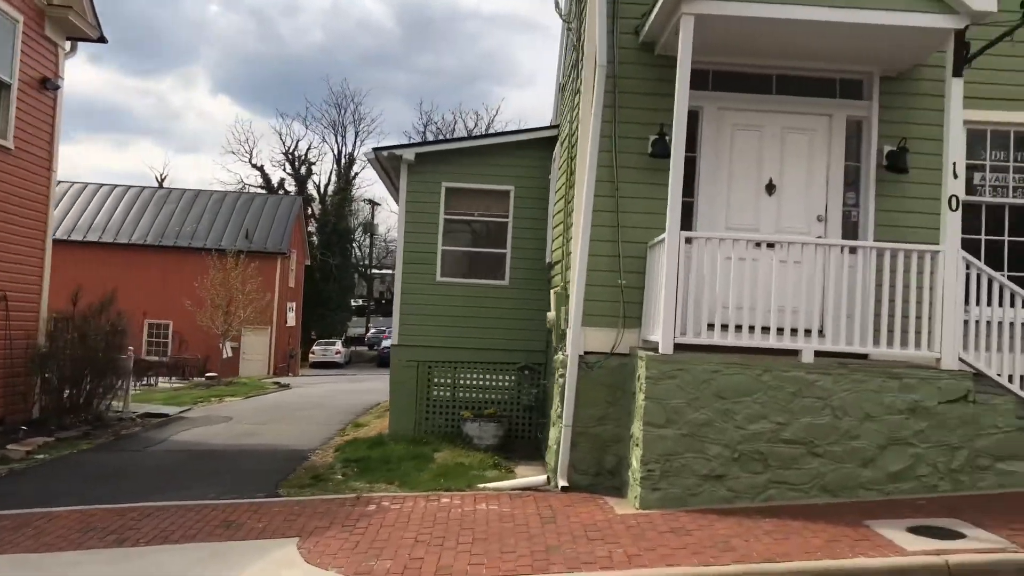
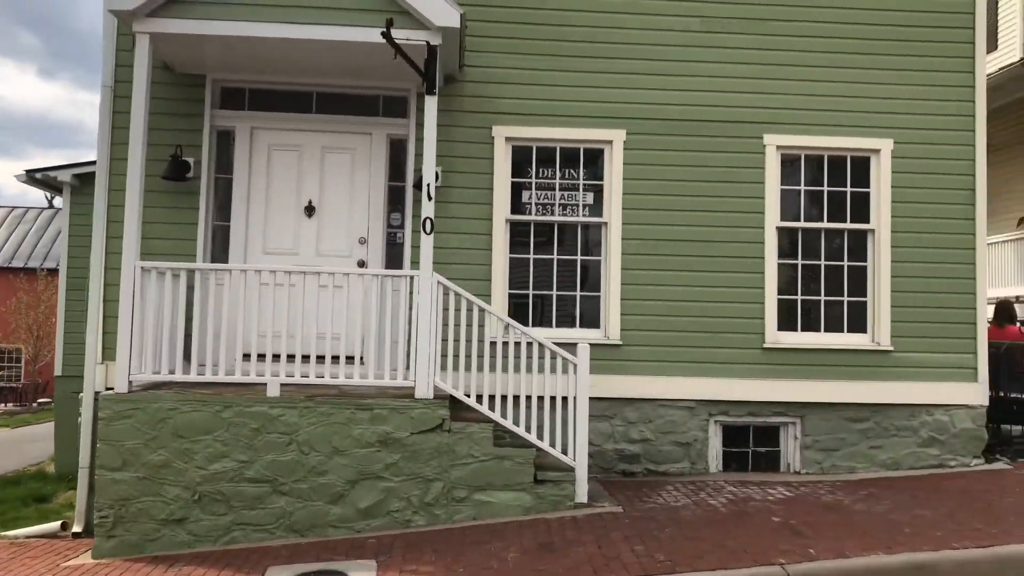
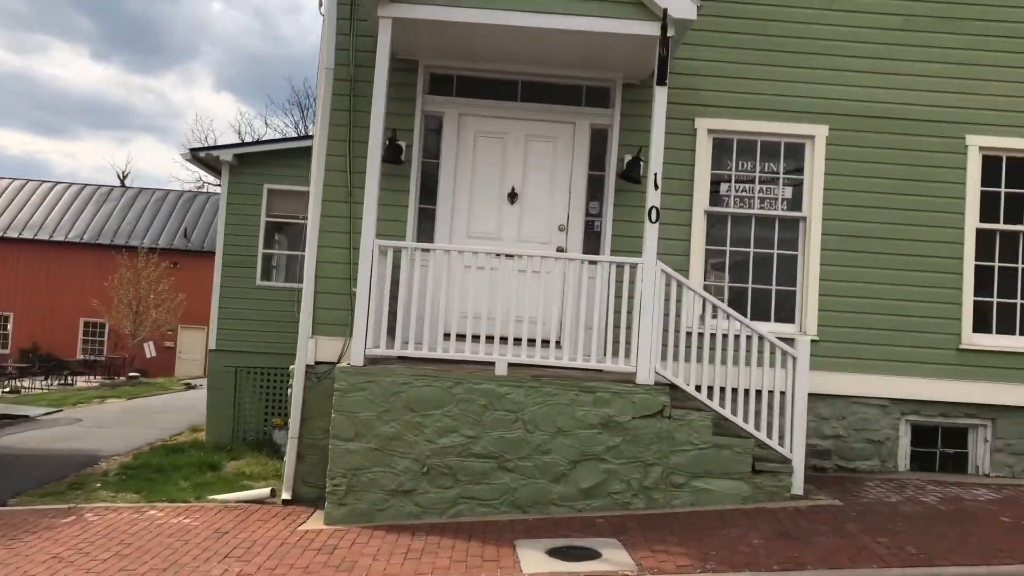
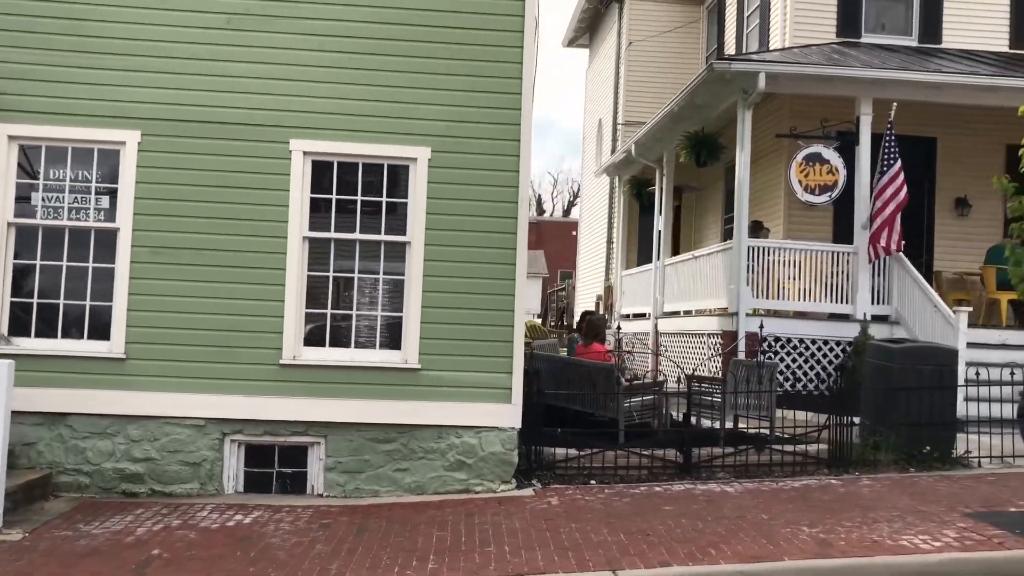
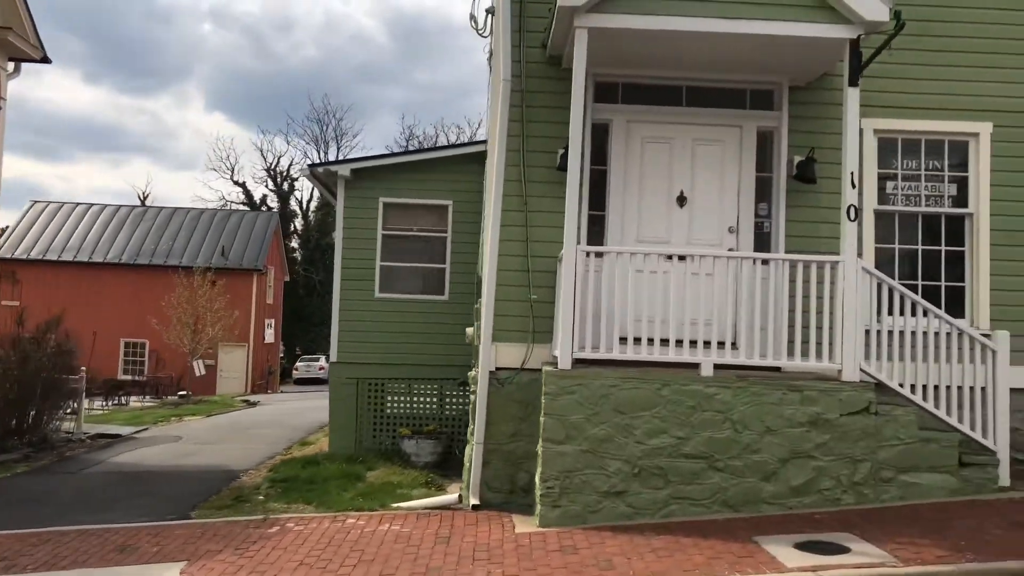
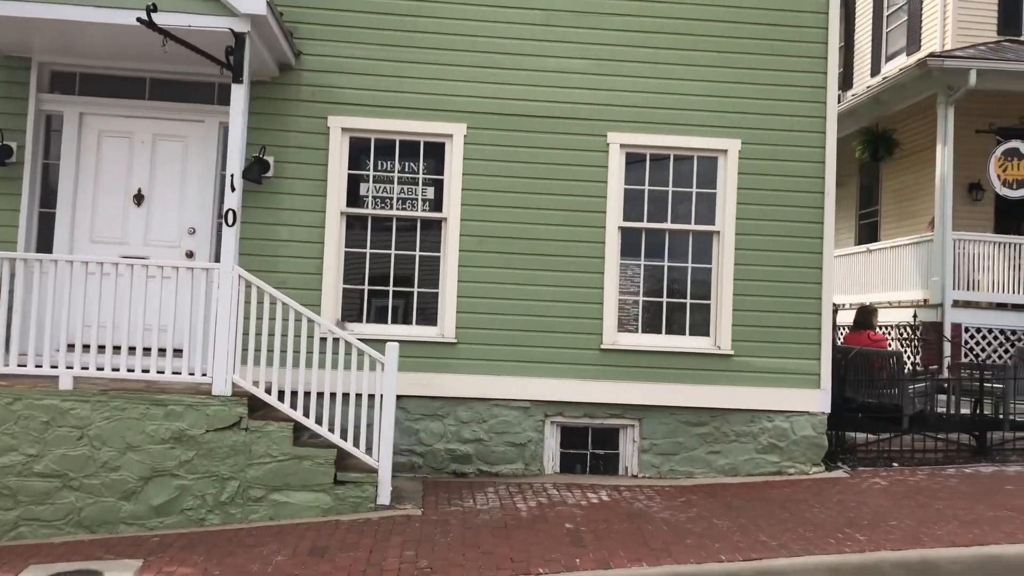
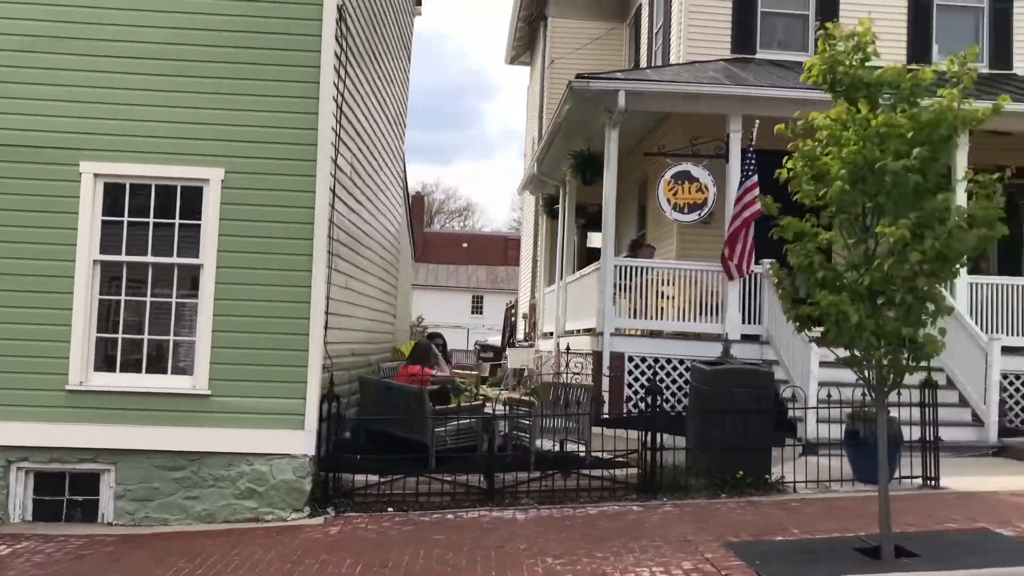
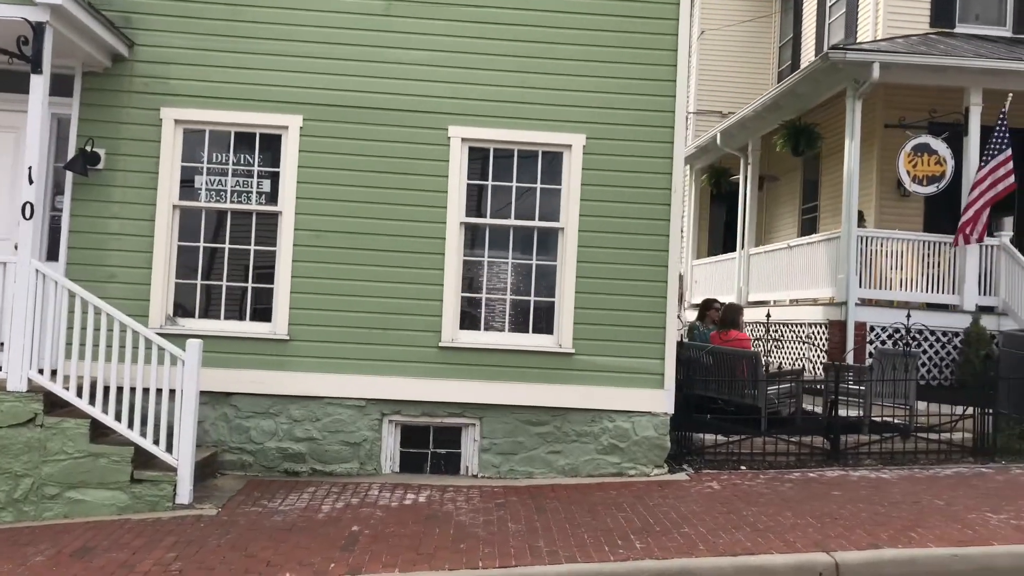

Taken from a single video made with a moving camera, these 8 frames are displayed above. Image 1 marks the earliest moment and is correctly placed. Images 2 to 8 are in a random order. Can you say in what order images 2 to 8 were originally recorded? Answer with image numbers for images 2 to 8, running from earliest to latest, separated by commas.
5, 3, 2, 6, 8, 4, 7
